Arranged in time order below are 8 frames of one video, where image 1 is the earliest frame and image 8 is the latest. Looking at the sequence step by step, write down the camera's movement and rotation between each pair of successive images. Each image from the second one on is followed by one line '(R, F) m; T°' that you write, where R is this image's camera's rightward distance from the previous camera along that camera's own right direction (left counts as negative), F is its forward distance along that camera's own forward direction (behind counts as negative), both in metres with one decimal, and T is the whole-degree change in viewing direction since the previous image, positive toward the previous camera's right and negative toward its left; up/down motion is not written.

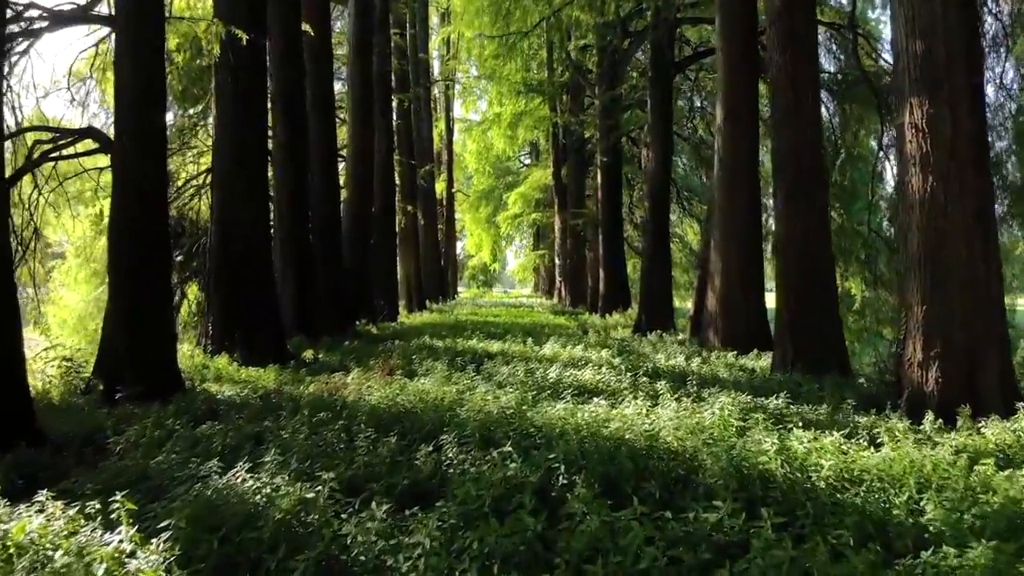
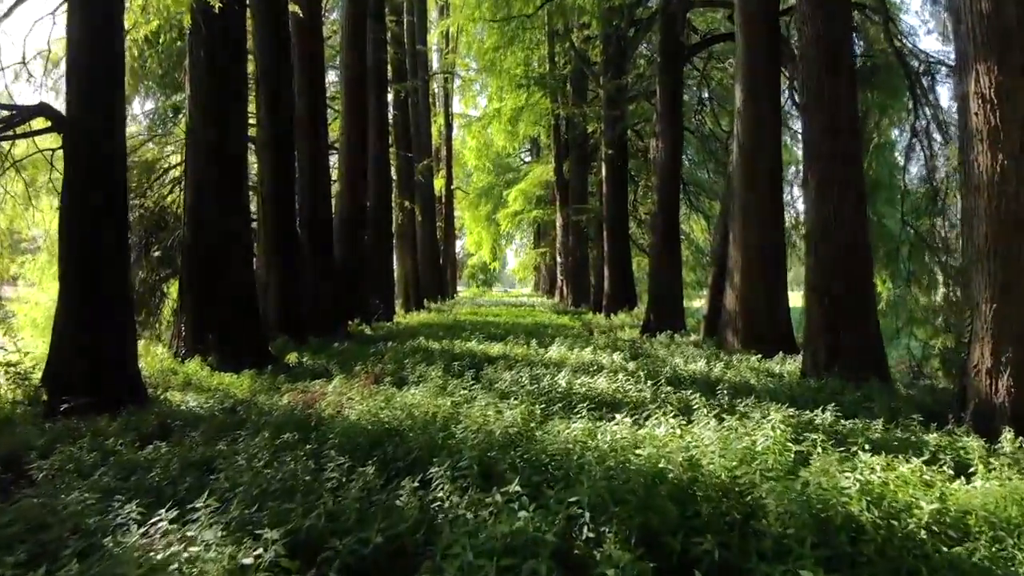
(0.0, +1.1) m; 0°
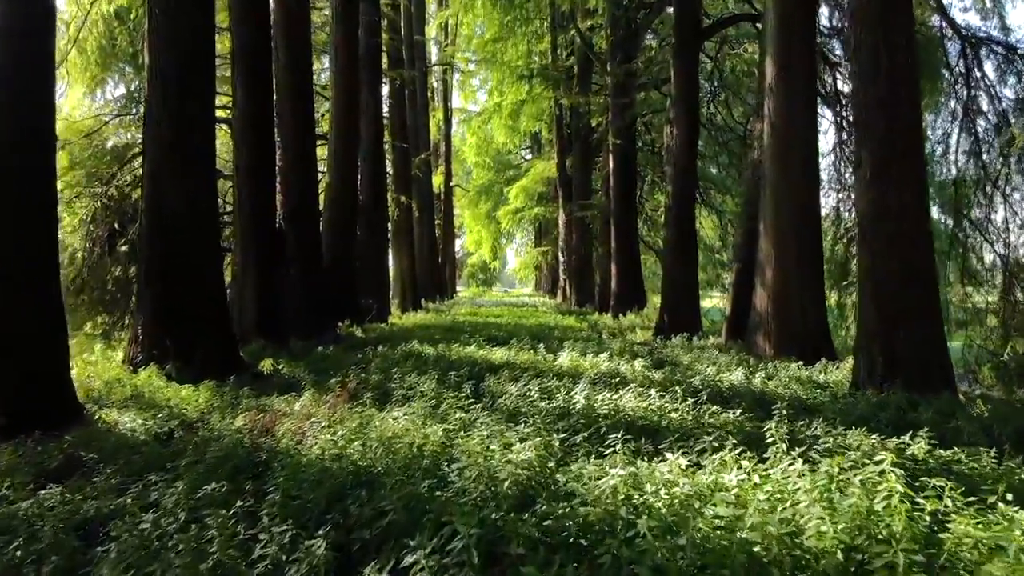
(0.0, +1.4) m; 0°
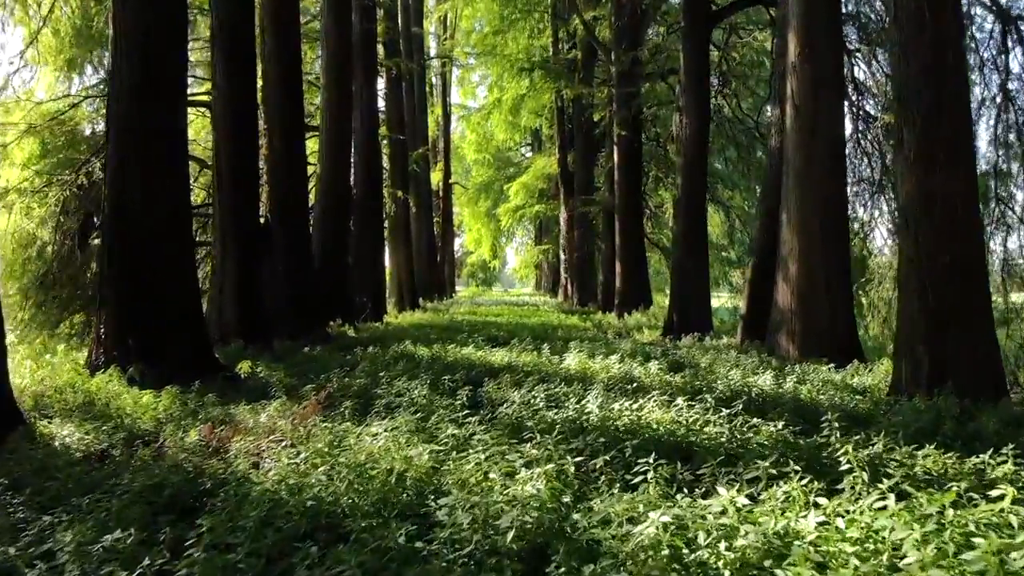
(0.0, +0.9) m; 0°
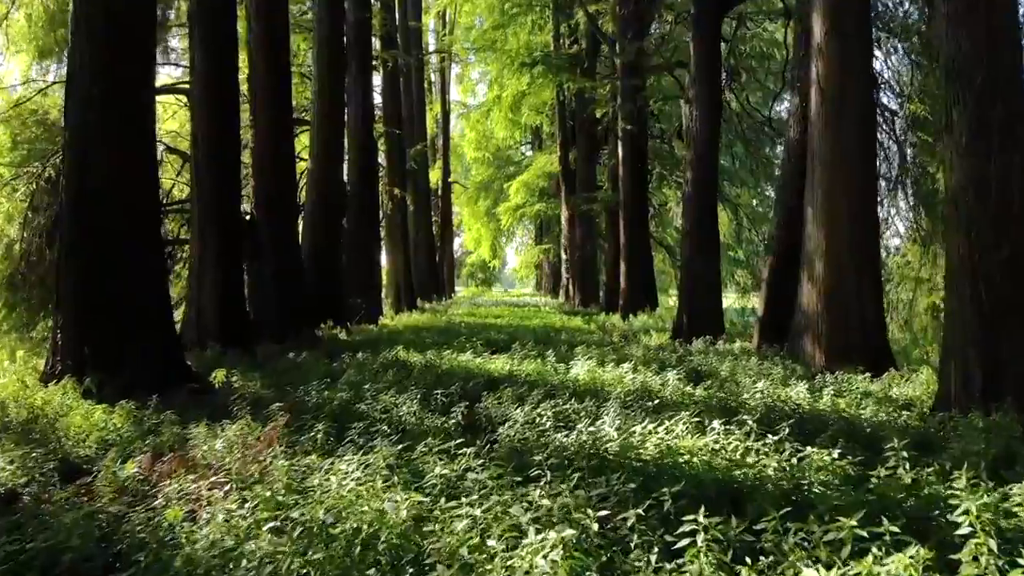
(0.0, +0.9) m; 0°
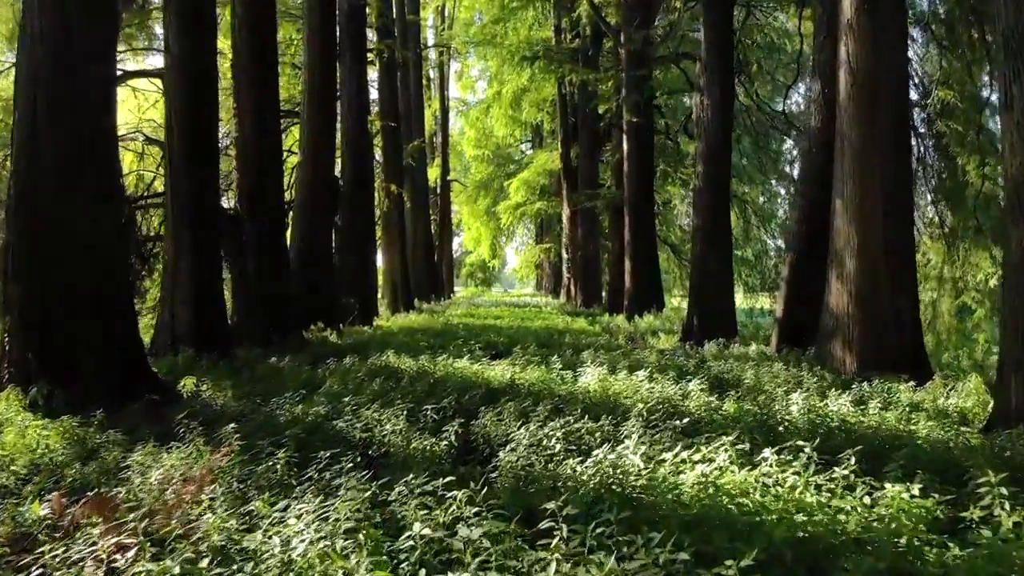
(0.0, +0.9) m; 0°
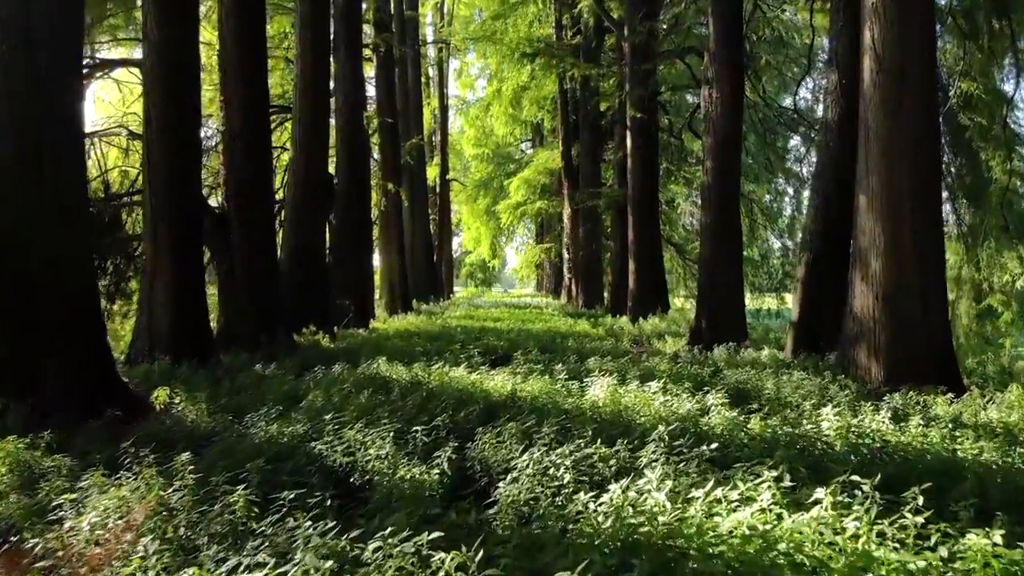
(0.0, +0.6) m; 0°
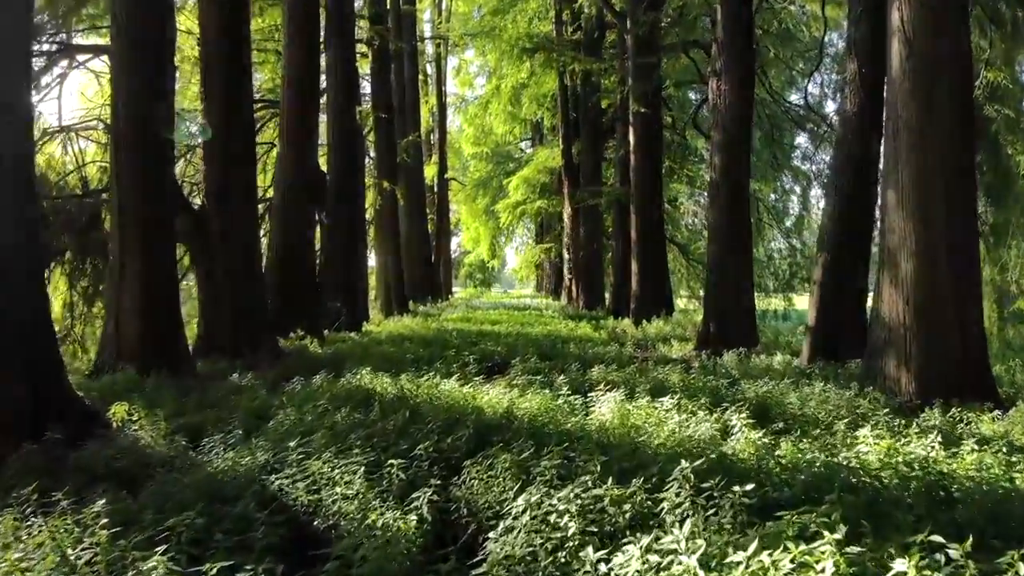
(0.0, +0.7) m; 0°
